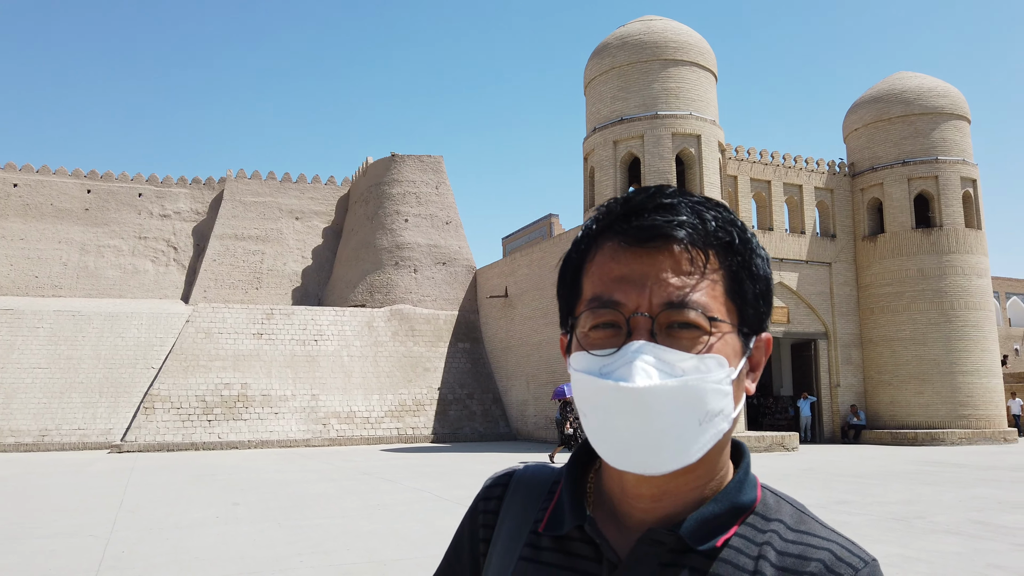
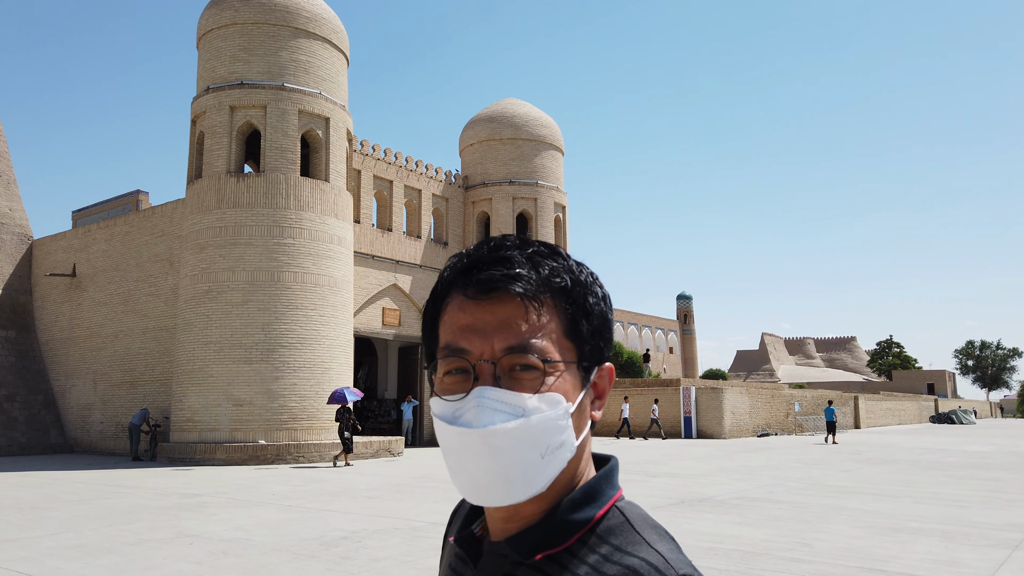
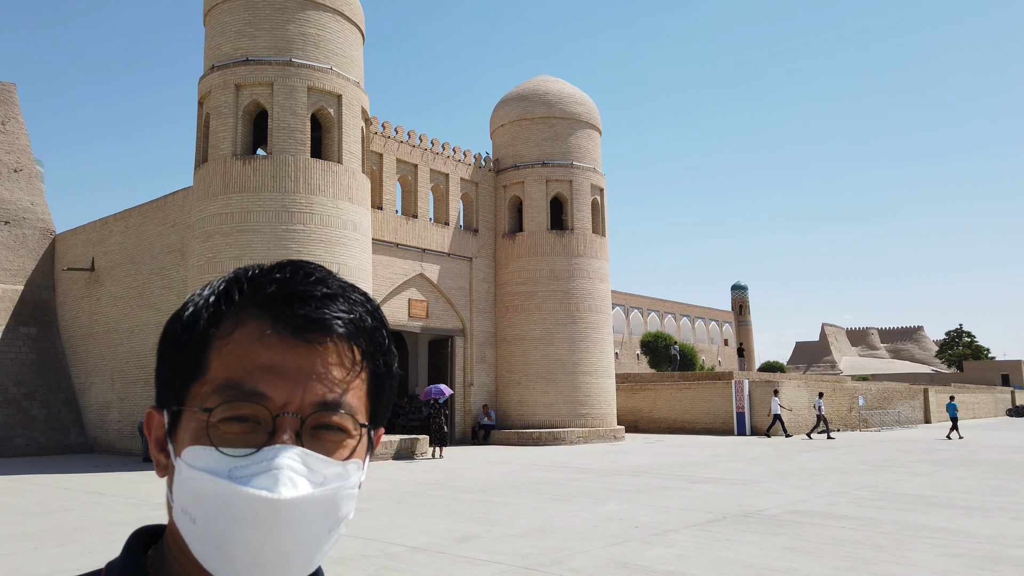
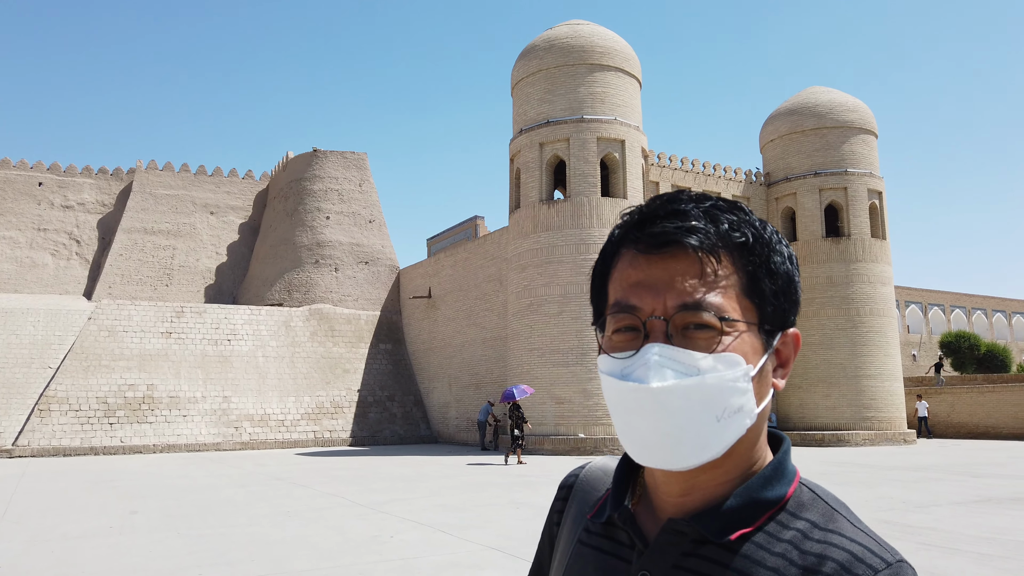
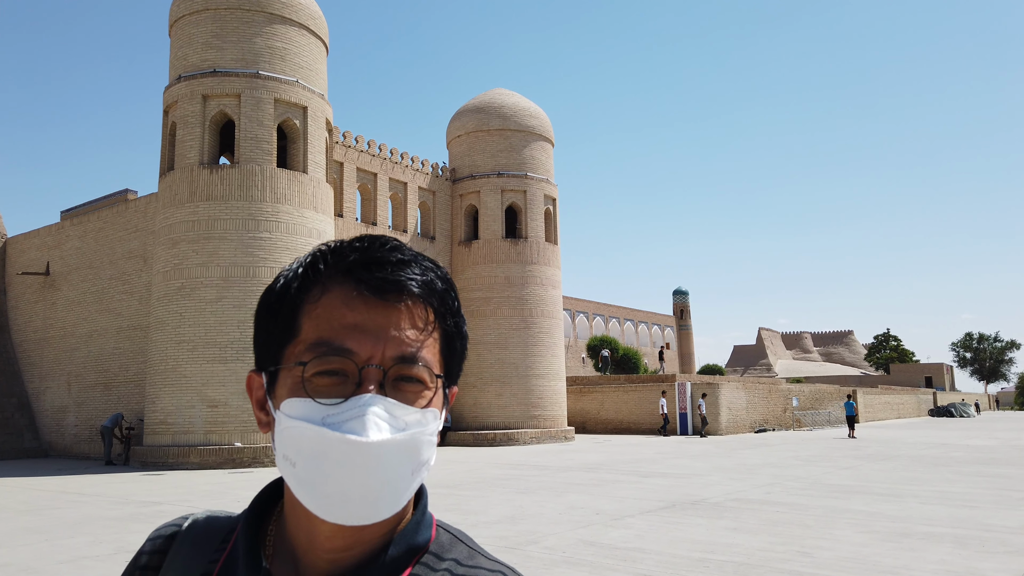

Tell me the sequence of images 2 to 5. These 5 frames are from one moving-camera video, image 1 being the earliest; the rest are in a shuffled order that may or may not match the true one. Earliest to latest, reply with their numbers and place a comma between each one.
4, 2, 5, 3
